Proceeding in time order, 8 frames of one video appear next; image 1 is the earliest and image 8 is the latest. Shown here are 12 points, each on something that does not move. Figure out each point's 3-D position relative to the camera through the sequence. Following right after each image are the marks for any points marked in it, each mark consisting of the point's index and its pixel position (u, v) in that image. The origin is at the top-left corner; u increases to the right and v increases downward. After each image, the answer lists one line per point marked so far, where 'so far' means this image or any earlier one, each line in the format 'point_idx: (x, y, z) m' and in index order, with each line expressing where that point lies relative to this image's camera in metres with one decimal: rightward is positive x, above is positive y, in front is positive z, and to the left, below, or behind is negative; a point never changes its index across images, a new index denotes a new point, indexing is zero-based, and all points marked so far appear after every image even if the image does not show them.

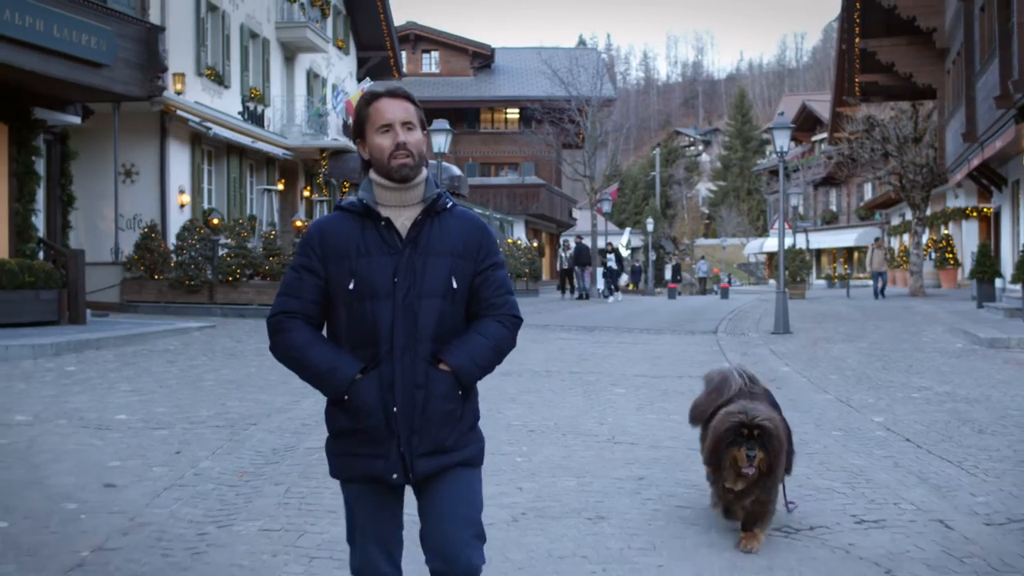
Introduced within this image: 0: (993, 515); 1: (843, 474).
0: (+2.6, -1.3, +6.8) m
1: (+2.1, -1.2, +7.9) m
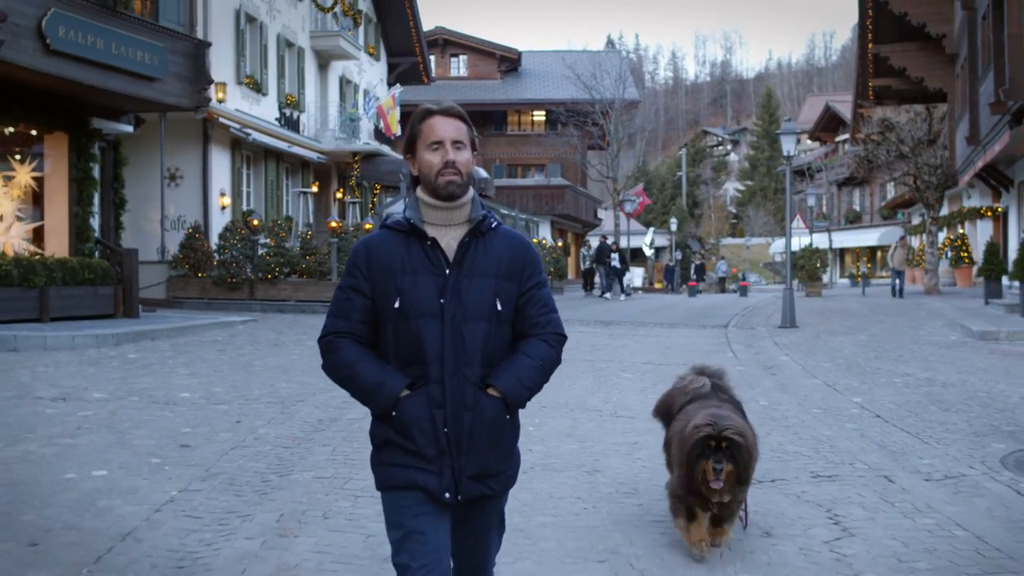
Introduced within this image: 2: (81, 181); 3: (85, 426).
0: (+2.7, -1.2, +8.0) m
1: (+2.2, -1.1, +9.1) m
2: (-6.4, +1.6, +18.5) m
3: (-3.1, -1.0, +9.0) m
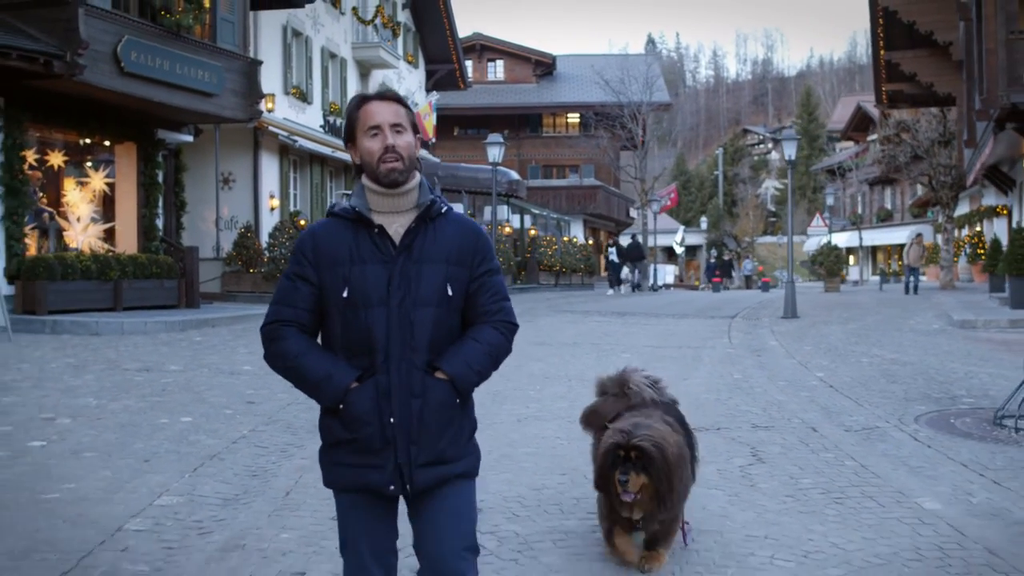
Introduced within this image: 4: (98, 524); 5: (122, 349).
0: (+2.7, -1.1, +9.8) m
1: (+2.2, -1.0, +10.9) m
2: (-6.1, +1.7, +20.7) m
3: (-3.0, -0.9, +11.0) m
4: (-2.1, -1.1, +6.1) m
5: (-4.5, -0.7, +14.3) m
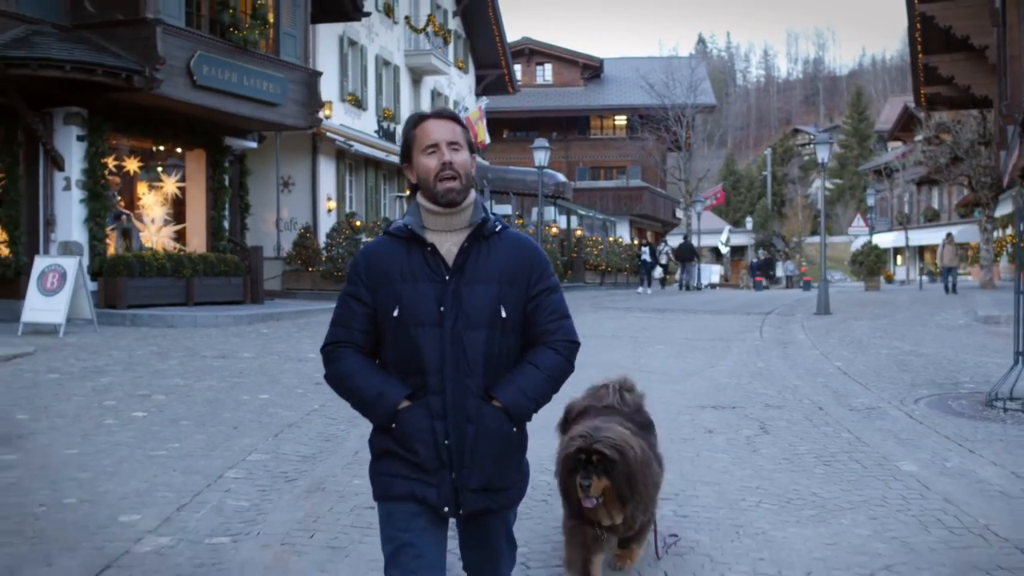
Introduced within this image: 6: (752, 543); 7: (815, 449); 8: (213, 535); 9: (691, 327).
0: (+3.0, -1.0, +10.9) m
1: (+2.6, -1.0, +12.1) m
2: (-5.3, +1.8, +22.1) m
3: (-2.6, -0.8, +12.4) m
4: (-1.9, -1.1, +7.4) m
5: (-4.0, -0.6, +15.7) m
6: (+1.2, -1.2, +5.9) m
7: (+2.1, -1.1, +8.7) m
8: (-1.4, -1.2, +5.9) m
9: (+2.9, -0.6, +19.8) m
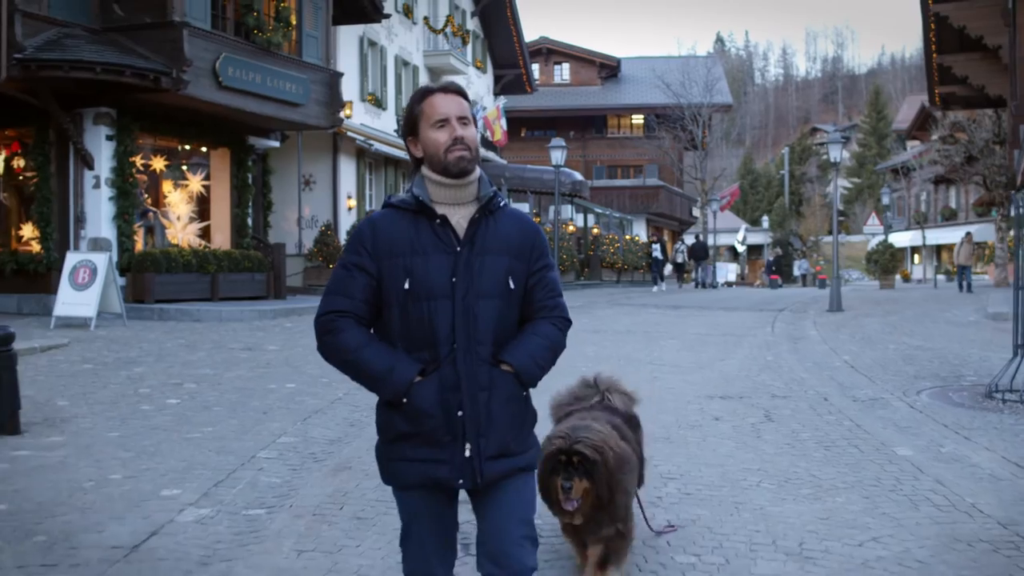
0: (+3.2, -1.0, +11.3) m
1: (+2.8, -0.9, +12.5) m
2: (-5.0, +1.8, +22.6) m
3: (-2.5, -0.8, +12.8) m
4: (-1.8, -1.0, +7.8) m
5: (-3.7, -0.6, +16.2) m
6: (+1.2, -1.2, +6.3) m
7: (+2.2, -1.1, +9.1) m
8: (-1.4, -1.1, +6.4) m
9: (+3.1, -0.6, +20.2) m
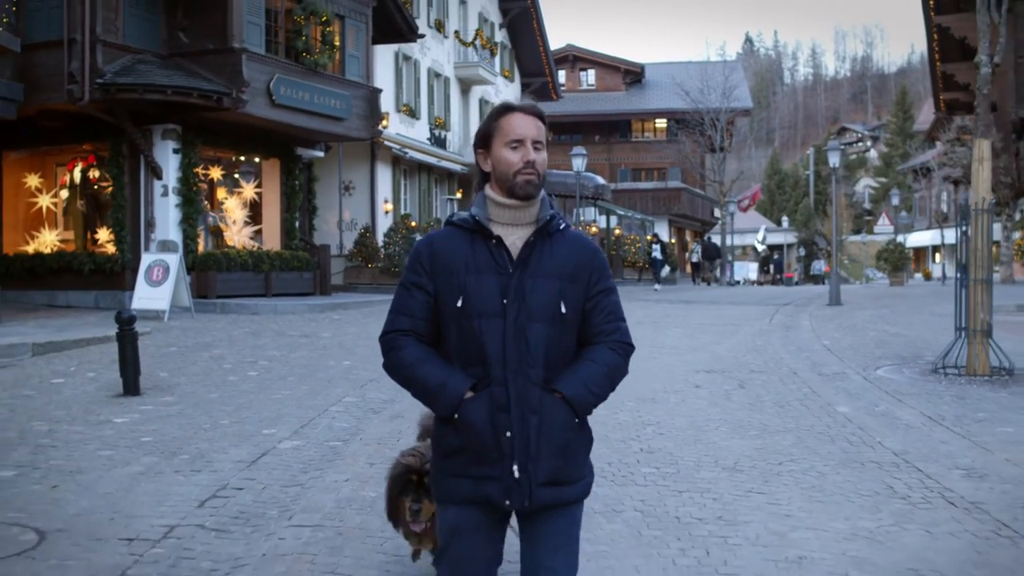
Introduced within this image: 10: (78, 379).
0: (+3.4, -0.9, +13.4) m
1: (+3.0, -0.8, +14.5) m
2: (-4.5, +1.9, +24.9) m
3: (-2.2, -0.7, +15.0) m
4: (-1.6, -1.0, +10.0) m
5: (-3.4, -0.5, +18.4) m
6: (+1.3, -1.1, +8.5) m
7: (+2.4, -1.0, +11.2) m
8: (-1.3, -1.1, +8.6) m
9: (+3.6, -0.5, +22.2) m
10: (-4.1, -0.9, +11.7) m
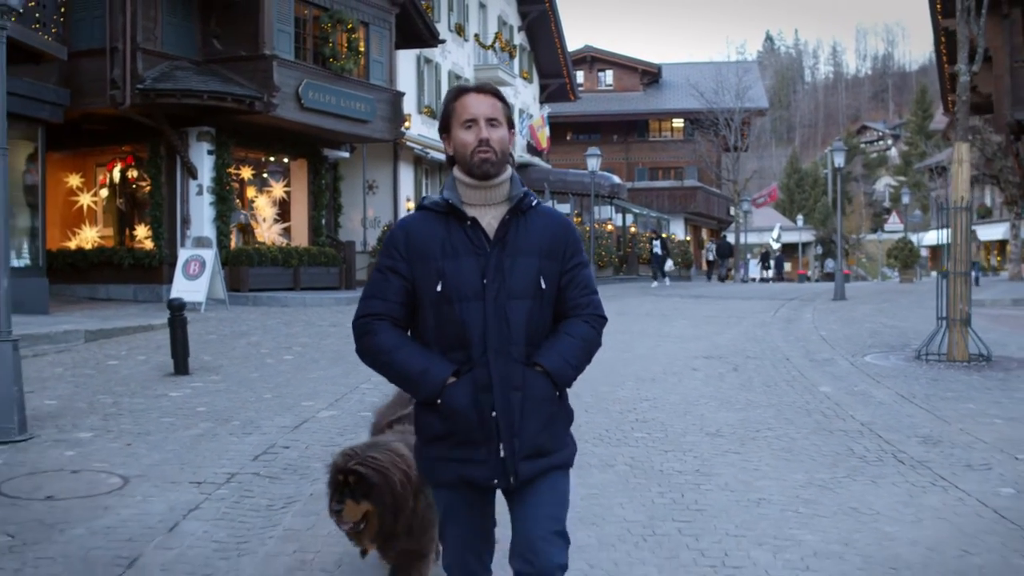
0: (+3.6, -0.8, +14.4) m
1: (+3.2, -0.7, +15.6) m
2: (-4.1, +2.0, +26.1) m
3: (-2.0, -0.6, +16.2) m
4: (-1.5, -0.9, +11.2) m
5: (-3.2, -0.4, +19.6) m
6: (+1.4, -1.0, +9.5) m
7: (+2.5, -0.9, +12.2) m
8: (-1.2, -1.0, +9.7) m
9: (+3.9, -0.4, +23.3) m
10: (-4.0, -0.8, +12.8) m
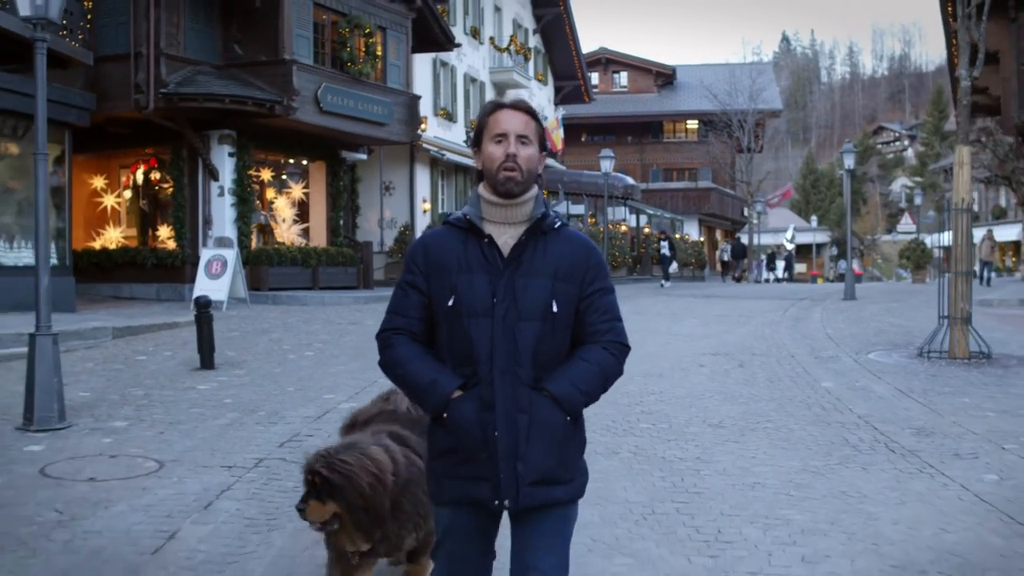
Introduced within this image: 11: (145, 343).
0: (+3.7, -0.8, +14.8) m
1: (+3.4, -0.7, +16.0) m
2: (-3.8, +2.0, +26.6) m
3: (-1.9, -0.6, +16.7) m
4: (-1.4, -0.9, +11.6) m
5: (-2.9, -0.4, +20.1) m
6: (+1.5, -1.0, +10.0) m
7: (+2.6, -0.9, +12.7) m
8: (-1.1, -1.0, +10.2) m
9: (+4.1, -0.4, +23.7) m
10: (-3.8, -0.7, +13.3) m
11: (-4.4, -0.7, +14.7) m
